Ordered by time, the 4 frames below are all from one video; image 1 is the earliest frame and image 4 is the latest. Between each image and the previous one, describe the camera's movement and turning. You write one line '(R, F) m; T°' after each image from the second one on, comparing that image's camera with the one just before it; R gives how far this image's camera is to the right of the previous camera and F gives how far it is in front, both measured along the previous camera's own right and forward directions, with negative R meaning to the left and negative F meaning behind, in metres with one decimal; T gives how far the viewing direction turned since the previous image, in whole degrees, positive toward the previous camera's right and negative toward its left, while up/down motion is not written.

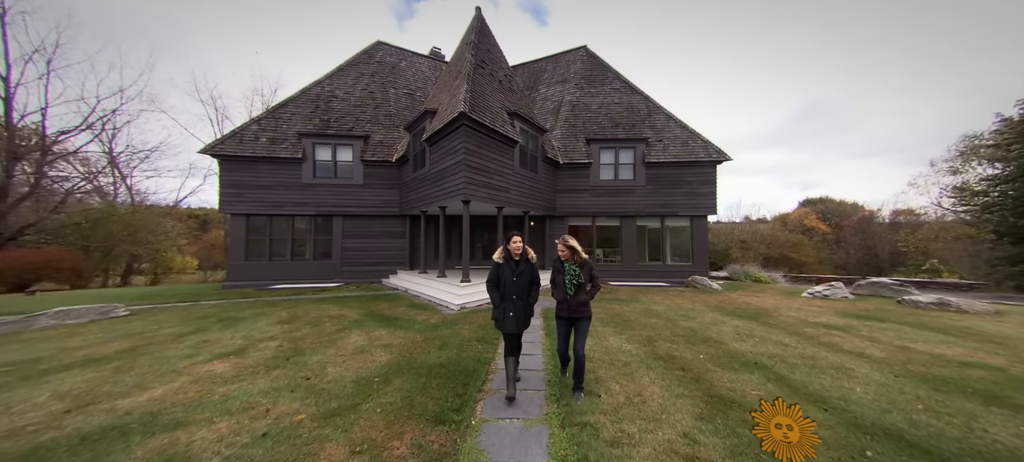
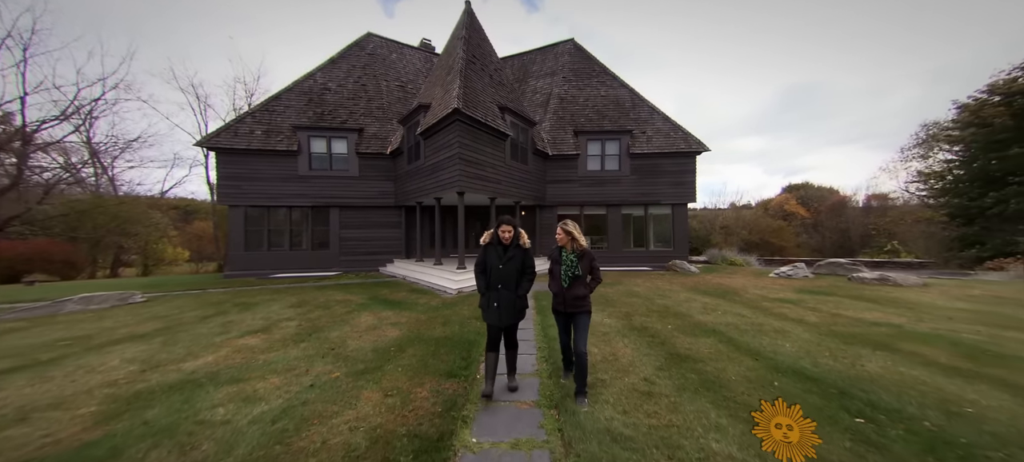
(-0.1, -0.7) m; +2°
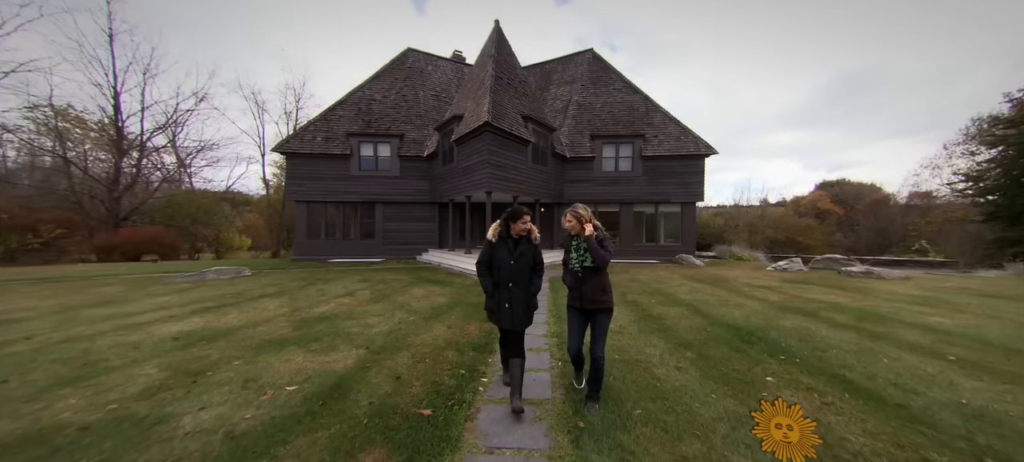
(+0.1, -1.8) m; -4°
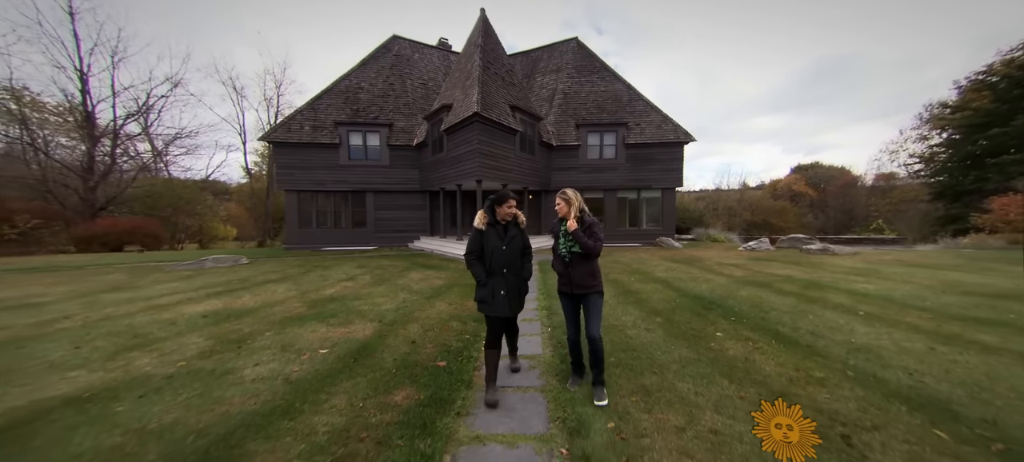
(-0.1, -0.6) m; +2°
